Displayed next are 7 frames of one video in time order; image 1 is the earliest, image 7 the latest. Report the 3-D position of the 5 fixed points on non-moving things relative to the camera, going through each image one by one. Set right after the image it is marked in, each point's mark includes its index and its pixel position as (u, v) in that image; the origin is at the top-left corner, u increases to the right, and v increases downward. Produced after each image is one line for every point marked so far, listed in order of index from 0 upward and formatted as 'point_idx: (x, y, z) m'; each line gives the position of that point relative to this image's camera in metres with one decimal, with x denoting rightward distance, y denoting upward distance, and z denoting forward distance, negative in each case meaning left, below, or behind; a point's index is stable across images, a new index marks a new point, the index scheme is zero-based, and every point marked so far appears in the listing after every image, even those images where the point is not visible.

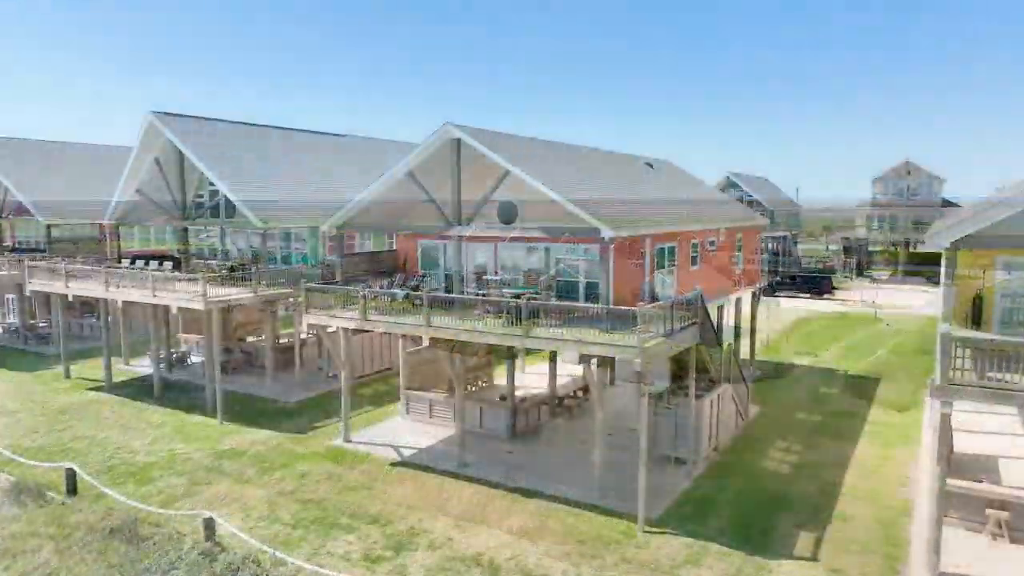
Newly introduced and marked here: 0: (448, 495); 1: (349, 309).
0: (-1.3, -4.2, +13.8) m
1: (-3.7, -0.5, +15.6) m
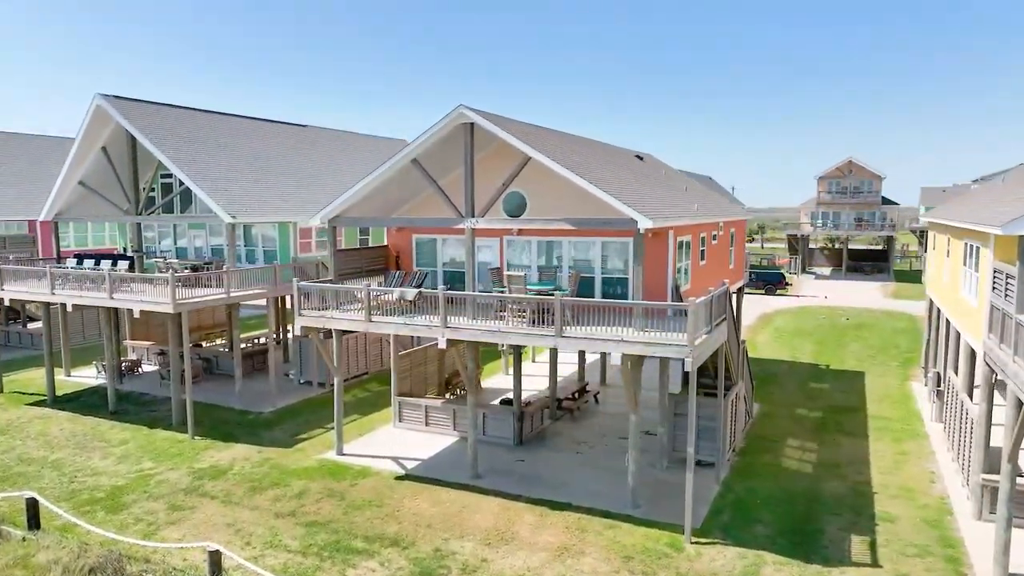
0: (-0.8, -4.2, +12.6) m
1: (-3.4, -0.5, +14.2) m
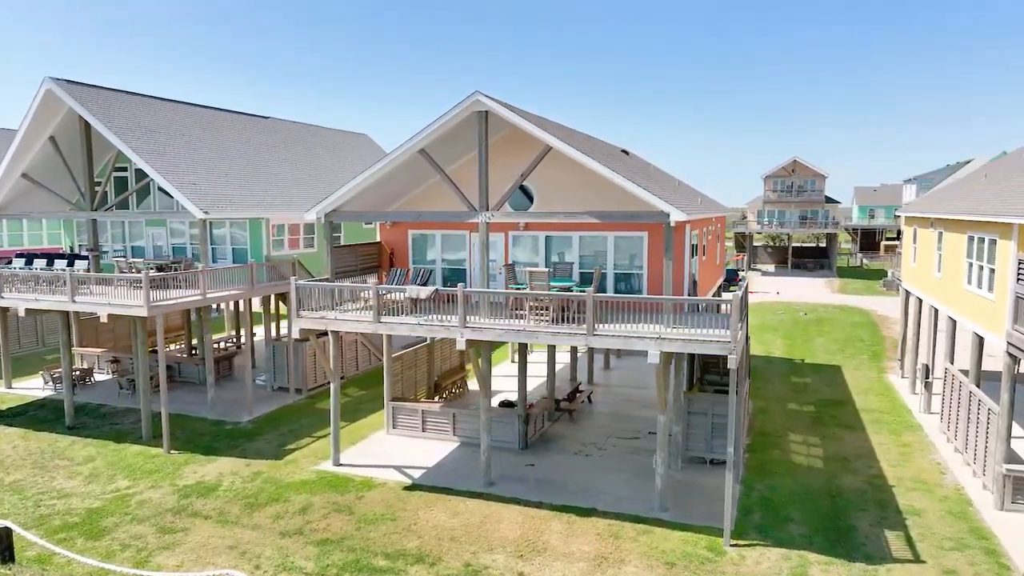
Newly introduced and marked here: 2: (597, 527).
0: (-0.3, -4.1, +11.9) m
1: (-3.2, -0.4, +13.3) m
2: (+1.5, -4.1, +11.6) m
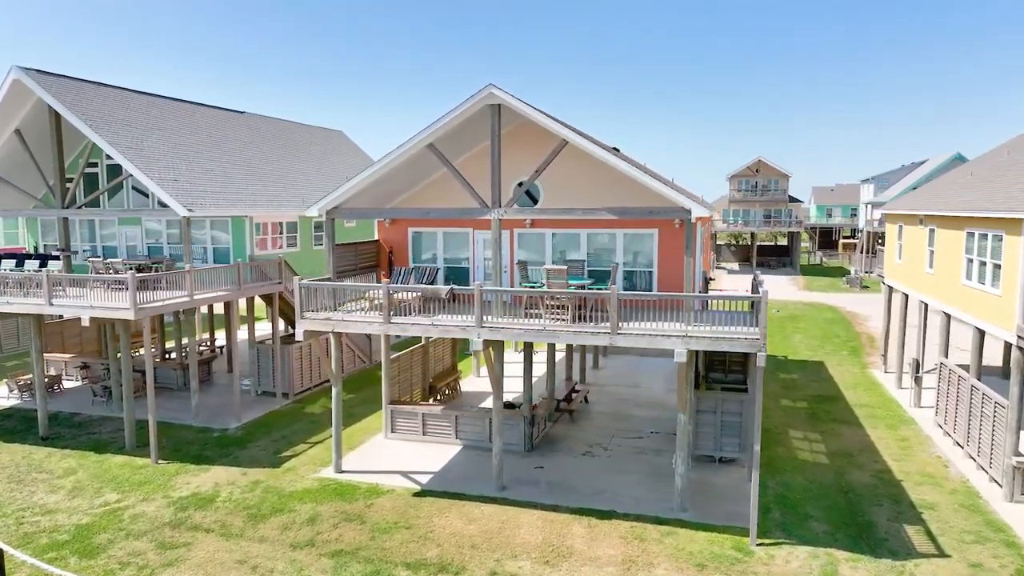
0: (0.0, -4.1, +11.6) m
1: (-2.9, -0.4, +12.7) m
2: (+1.8, -4.1, +11.4) m
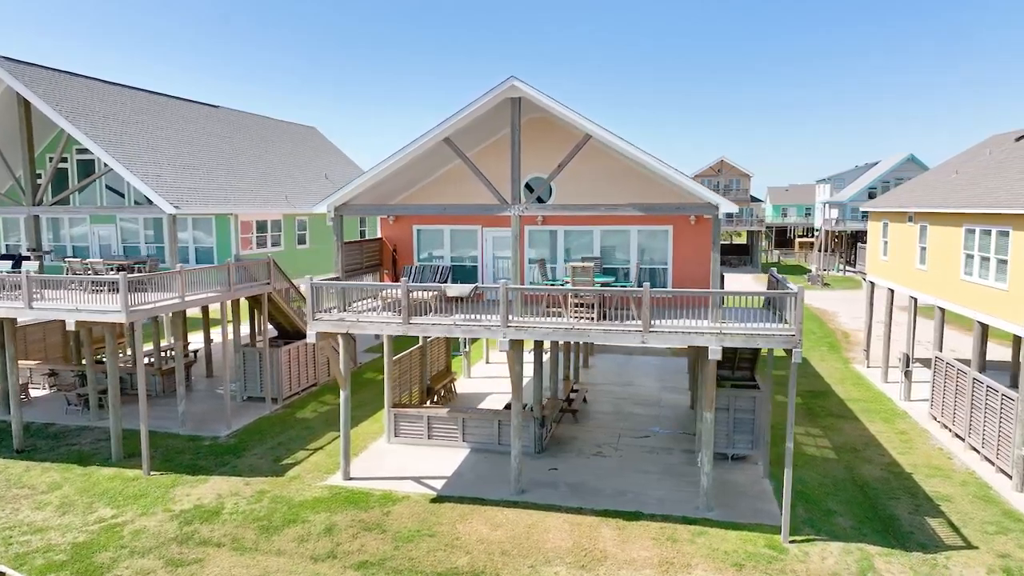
0: (+0.4, -4.1, +11.3) m
1: (-2.6, -0.4, +12.2) m
2: (+2.3, -4.0, +11.2) m
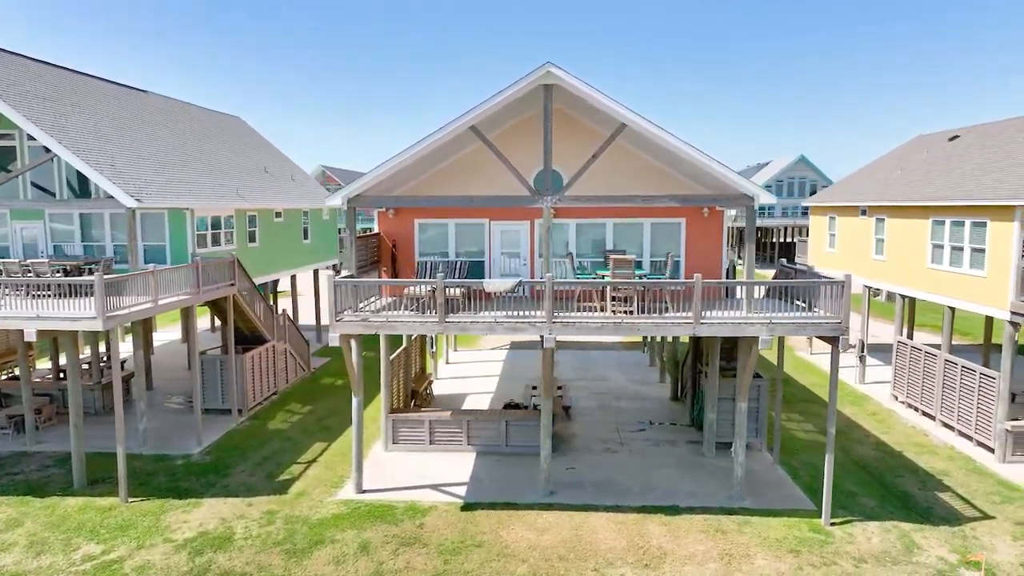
0: (+1.2, -4.0, +11.0) m
1: (-2.0, -0.4, +11.4) m
2: (+3.1, -3.9, +11.1) m
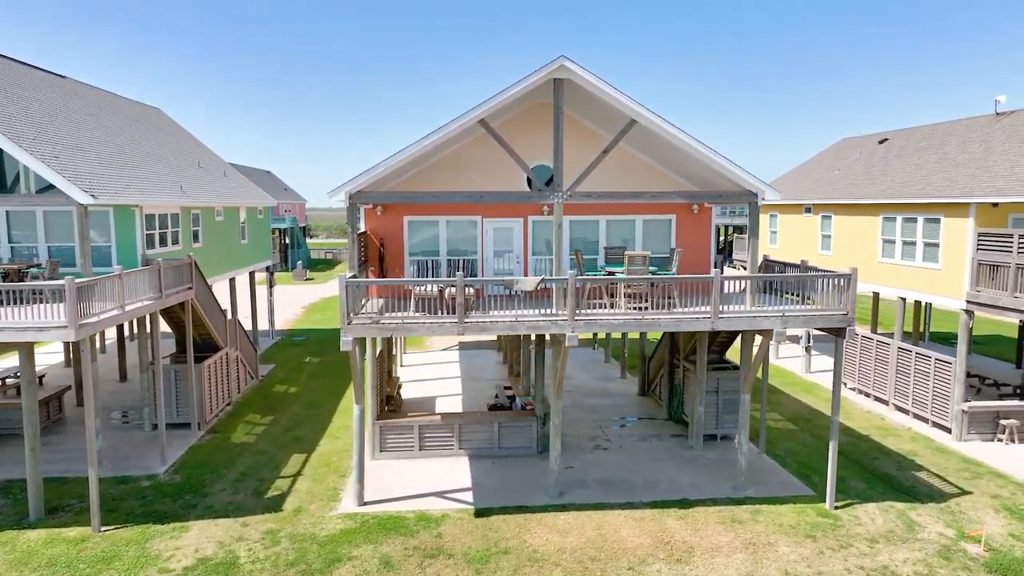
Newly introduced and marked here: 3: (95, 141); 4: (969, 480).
0: (+1.6, -3.9, +10.9) m
1: (-1.7, -0.4, +10.9) m
2: (+3.4, -3.8, +11.3) m
3: (-10.3, +3.7, +16.5) m
4: (+8.6, -3.6, +12.7) m
